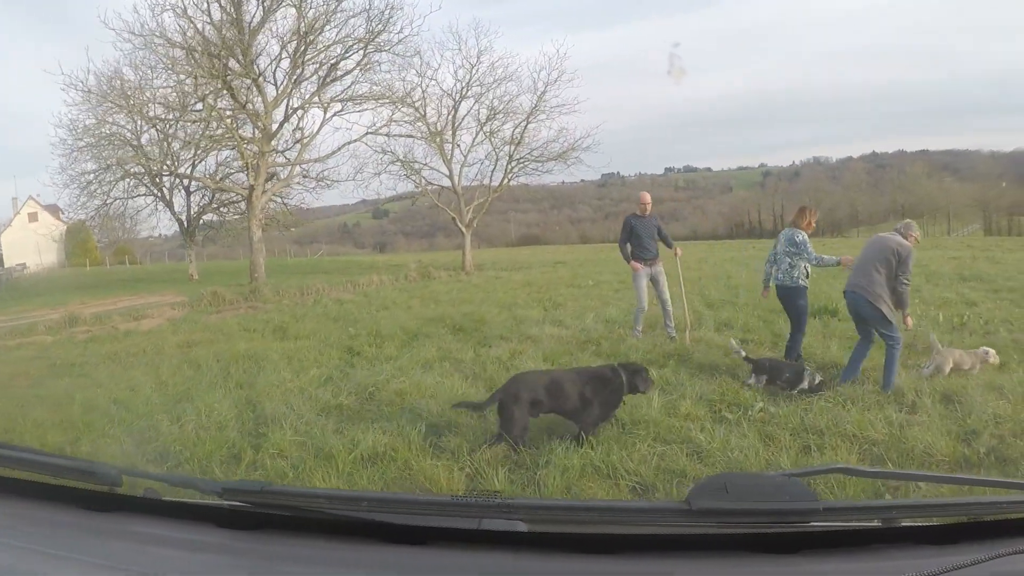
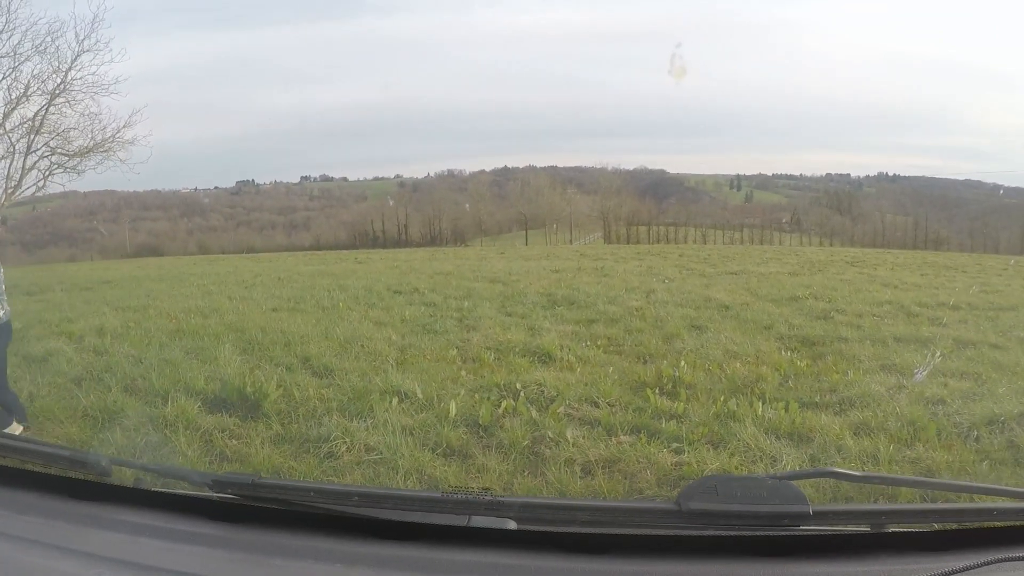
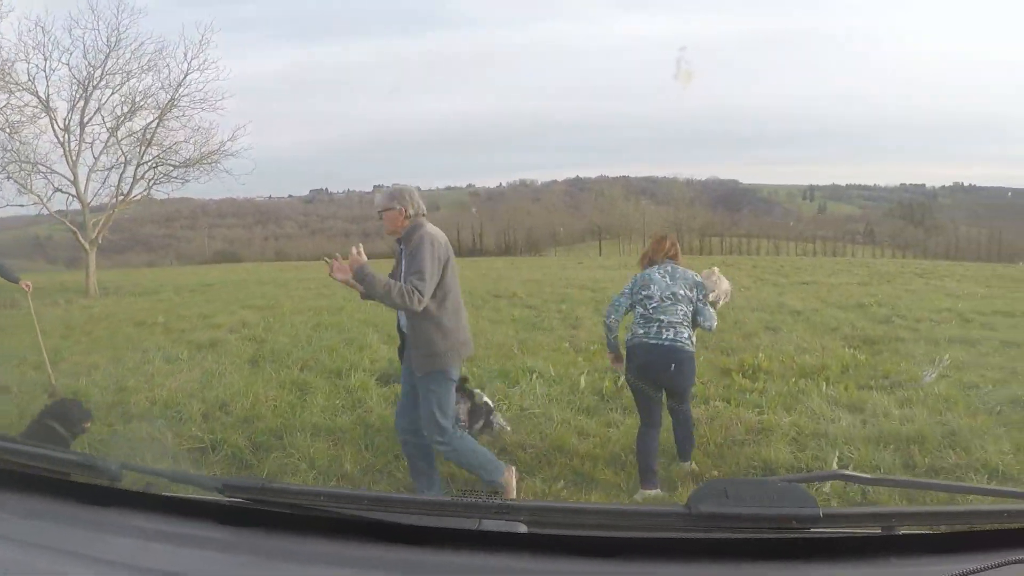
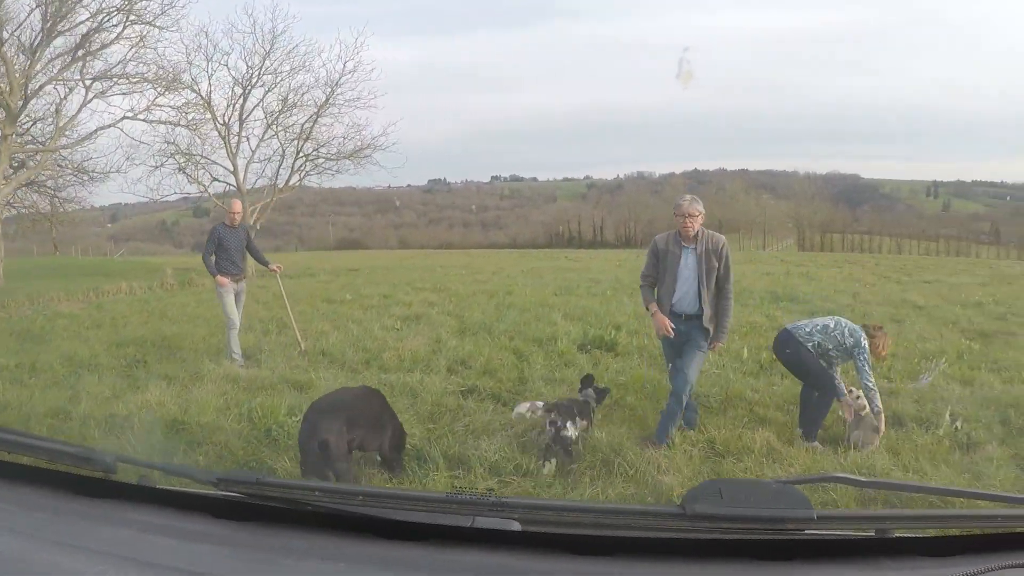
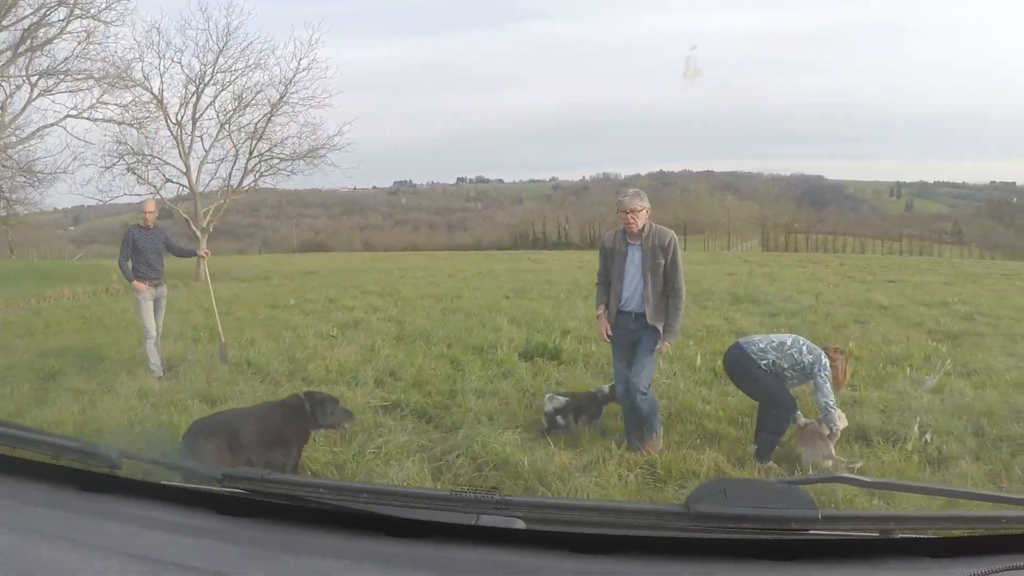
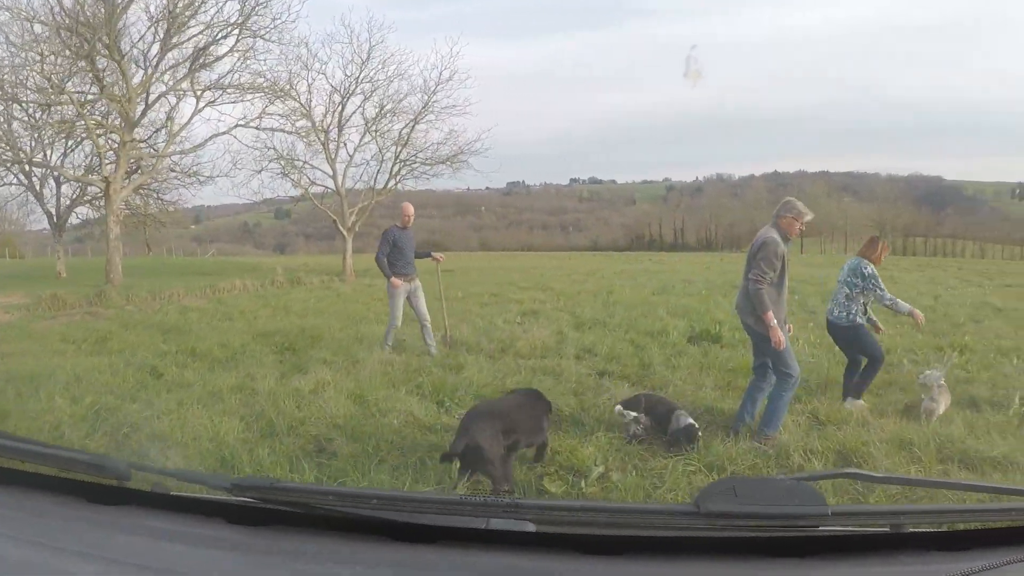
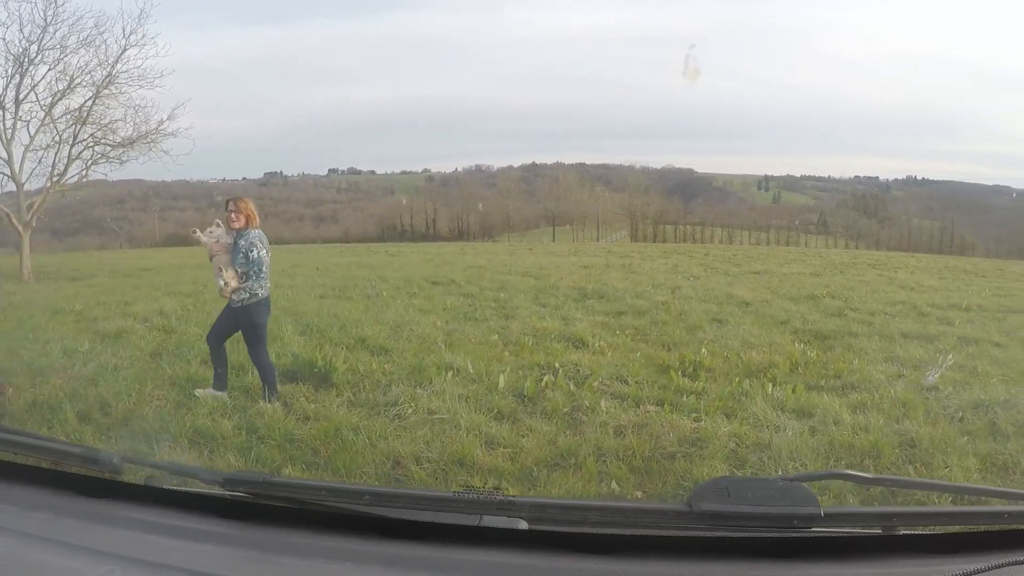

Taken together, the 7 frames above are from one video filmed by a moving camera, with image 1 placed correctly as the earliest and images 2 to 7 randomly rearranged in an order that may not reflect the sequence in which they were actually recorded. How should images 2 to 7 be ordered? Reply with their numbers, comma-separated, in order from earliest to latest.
6, 4, 5, 3, 7, 2
